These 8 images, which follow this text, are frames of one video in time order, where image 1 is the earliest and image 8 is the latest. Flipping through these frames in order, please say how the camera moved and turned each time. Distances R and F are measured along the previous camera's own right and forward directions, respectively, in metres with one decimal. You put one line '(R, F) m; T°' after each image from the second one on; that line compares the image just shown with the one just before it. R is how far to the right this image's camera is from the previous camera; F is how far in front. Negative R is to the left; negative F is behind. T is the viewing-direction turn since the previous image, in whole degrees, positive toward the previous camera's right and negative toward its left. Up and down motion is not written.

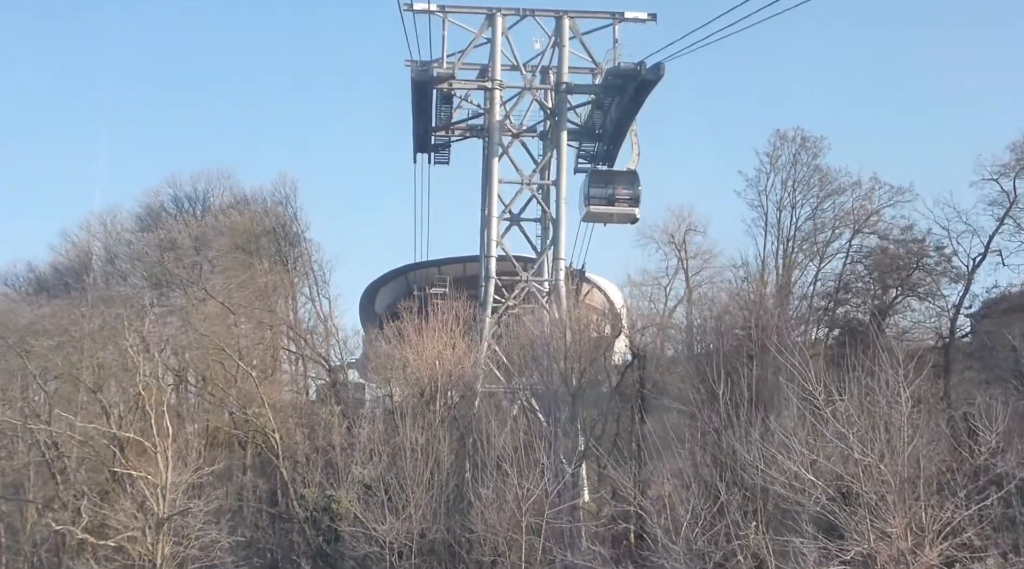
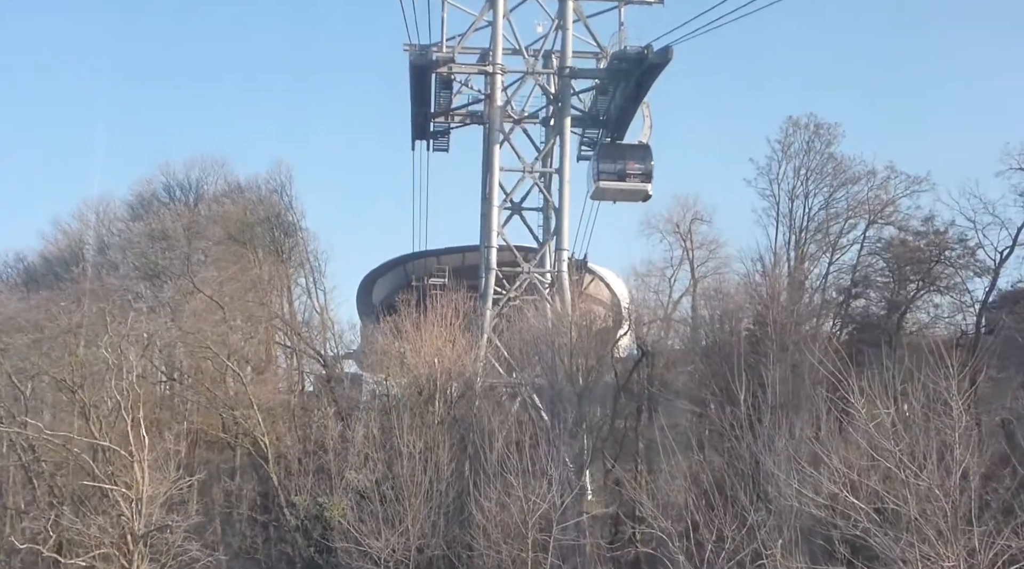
(-0.1, +1.3) m; 0°
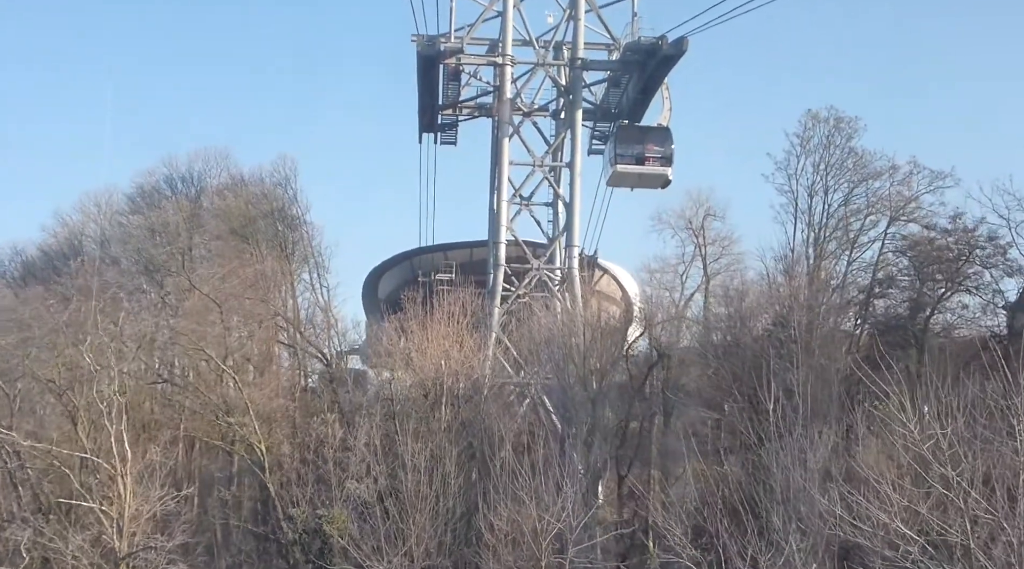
(-0.1, +1.1) m; 0°
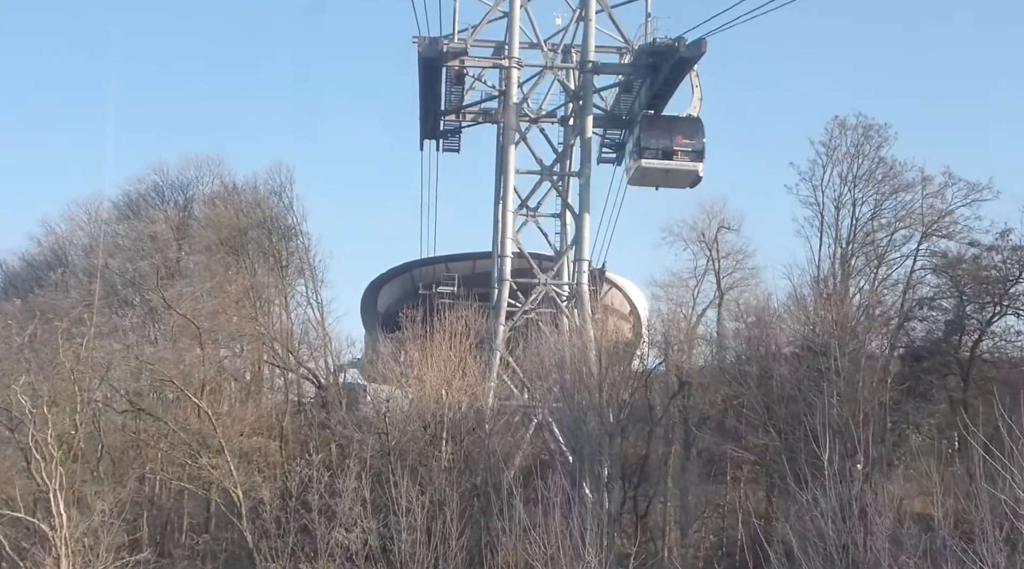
(-0.1, +2.2) m; 0°
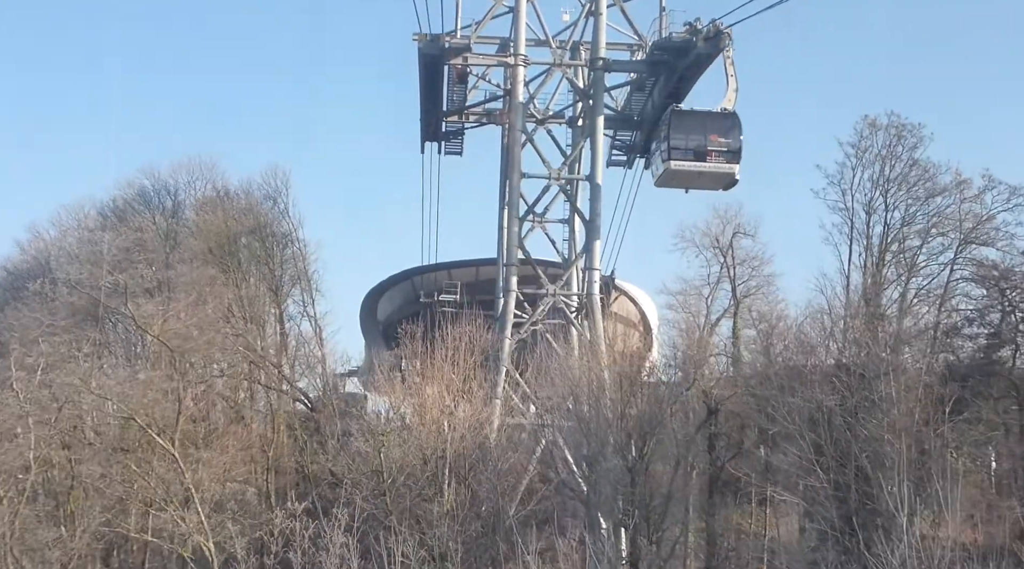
(-0.1, +2.2) m; 0°
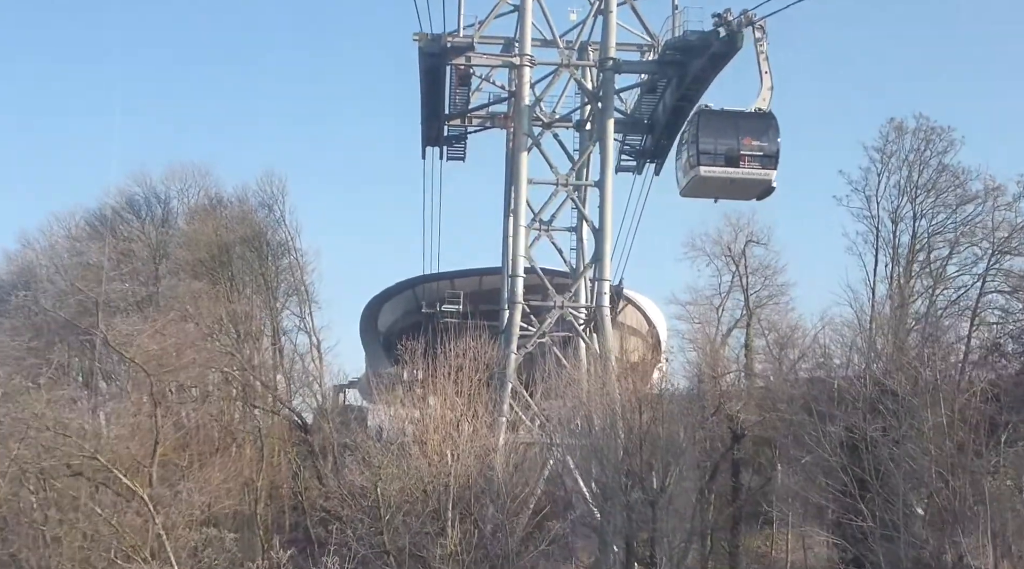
(-0.1, +1.7) m; 0°
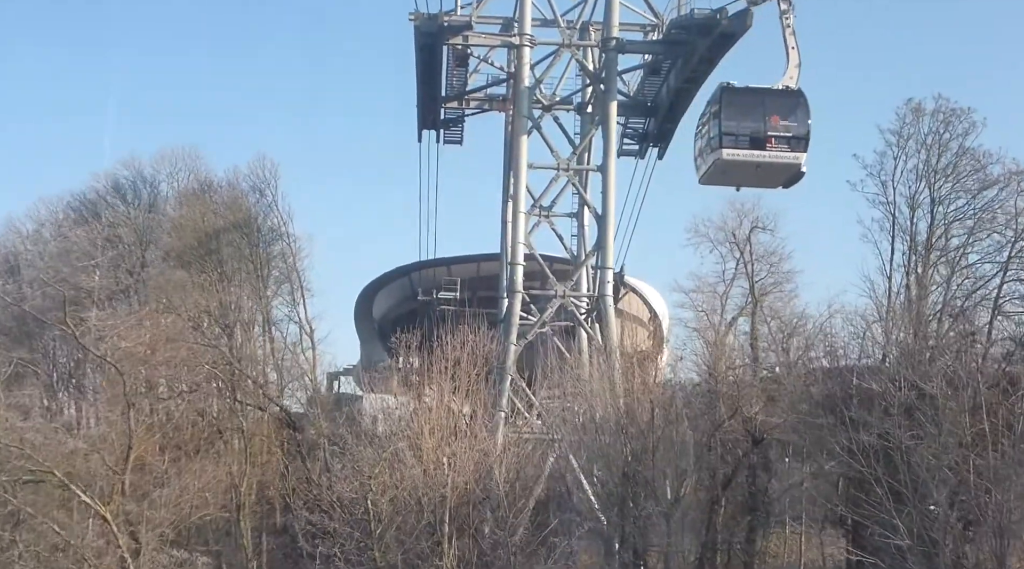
(-0.1, +1.3) m; 0°
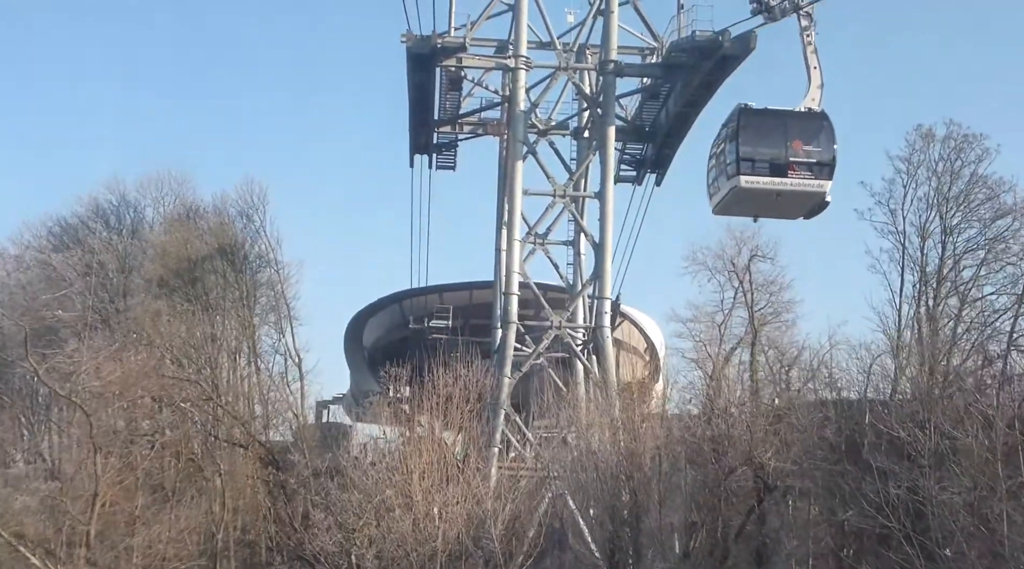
(-0.1, +1.1) m; 0°
